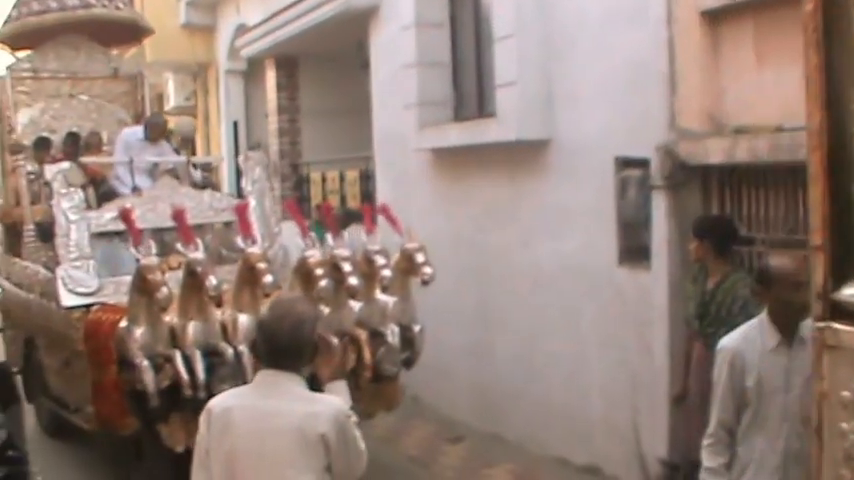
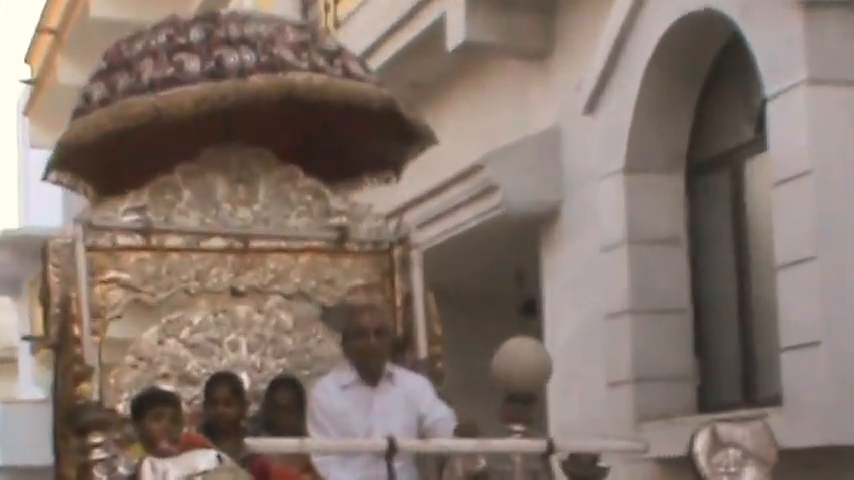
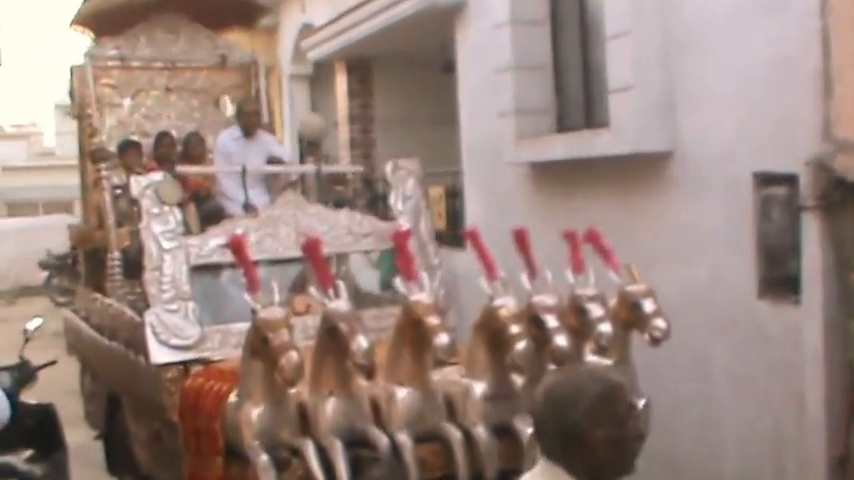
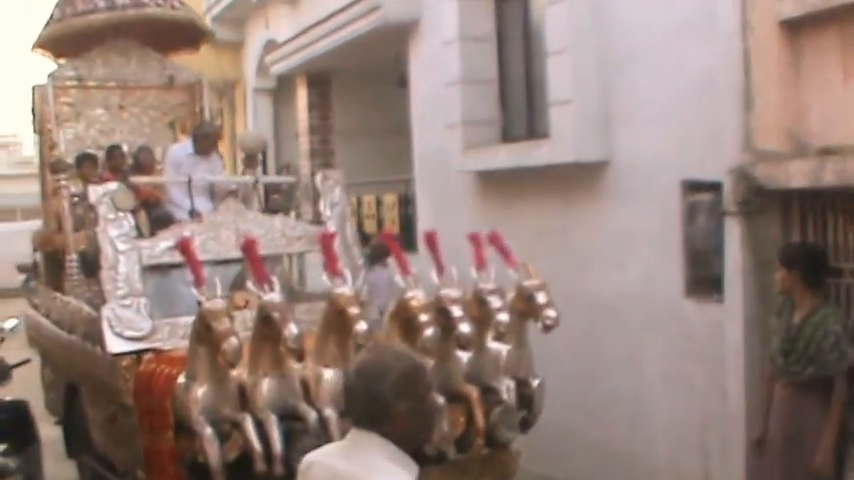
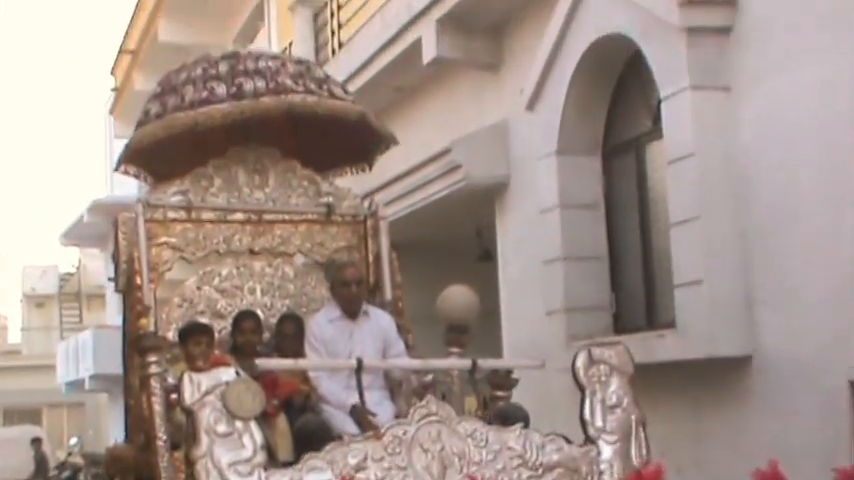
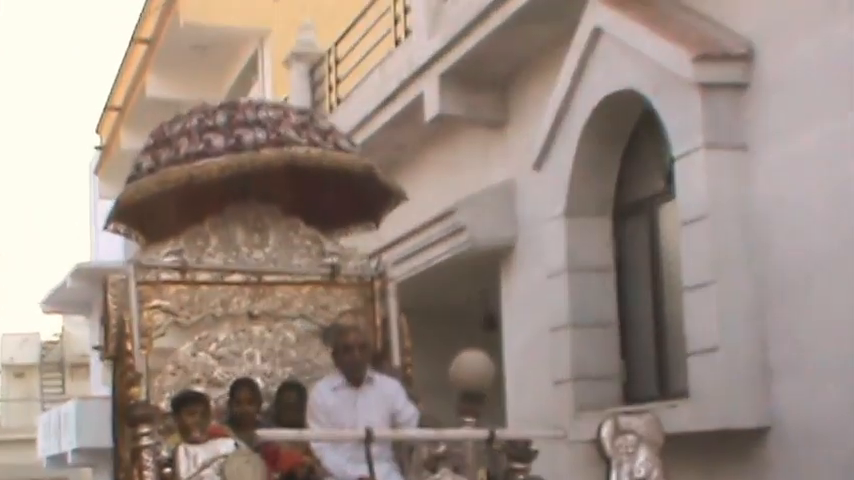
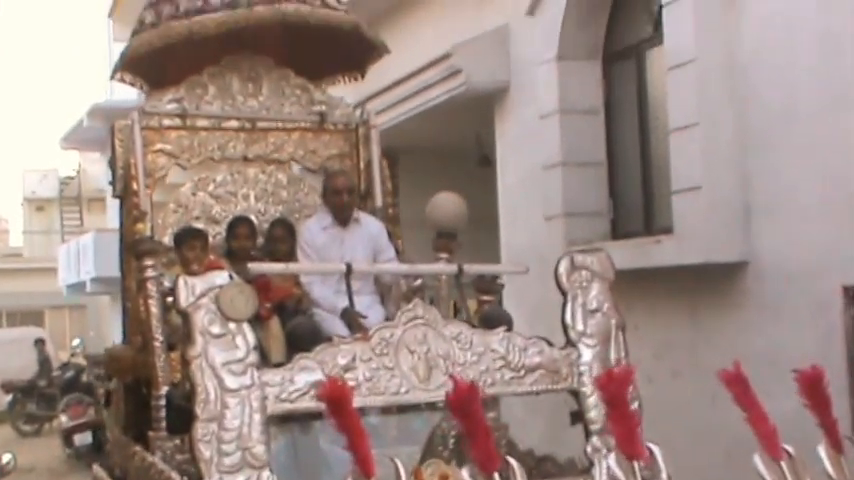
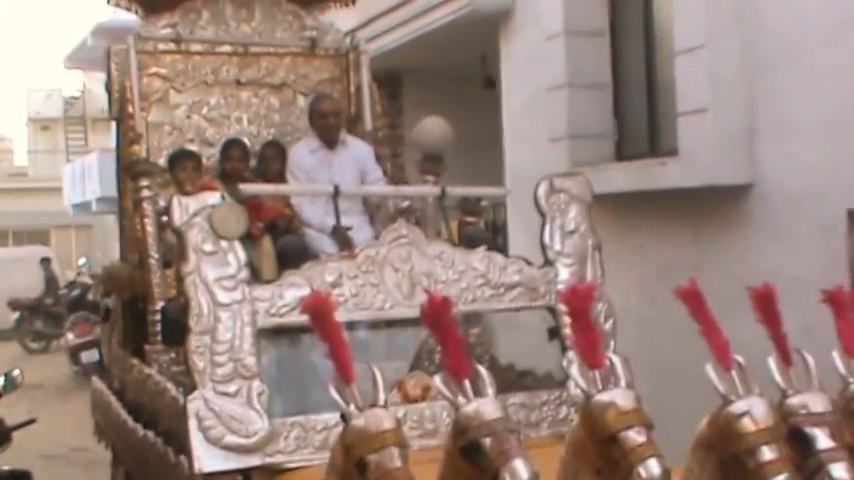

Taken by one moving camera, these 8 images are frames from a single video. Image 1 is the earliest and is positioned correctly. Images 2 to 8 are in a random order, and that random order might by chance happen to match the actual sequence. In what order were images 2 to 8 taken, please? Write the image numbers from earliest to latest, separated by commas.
4, 3, 8, 7, 5, 6, 2
